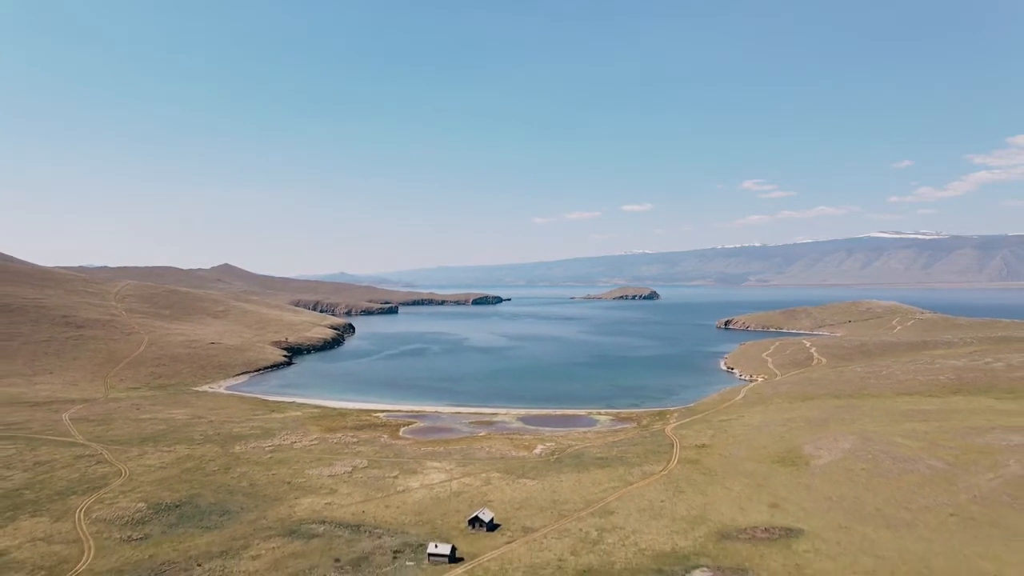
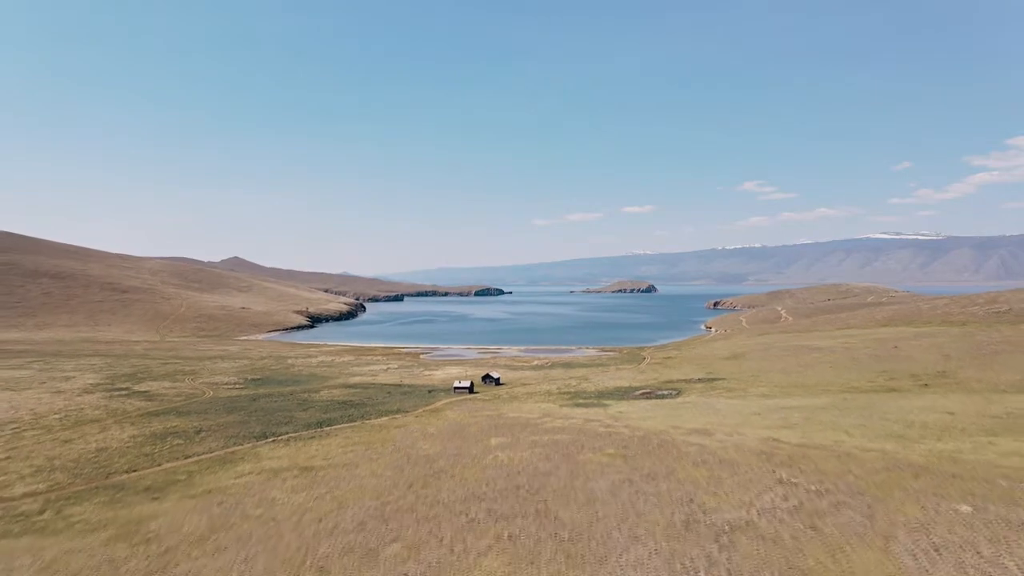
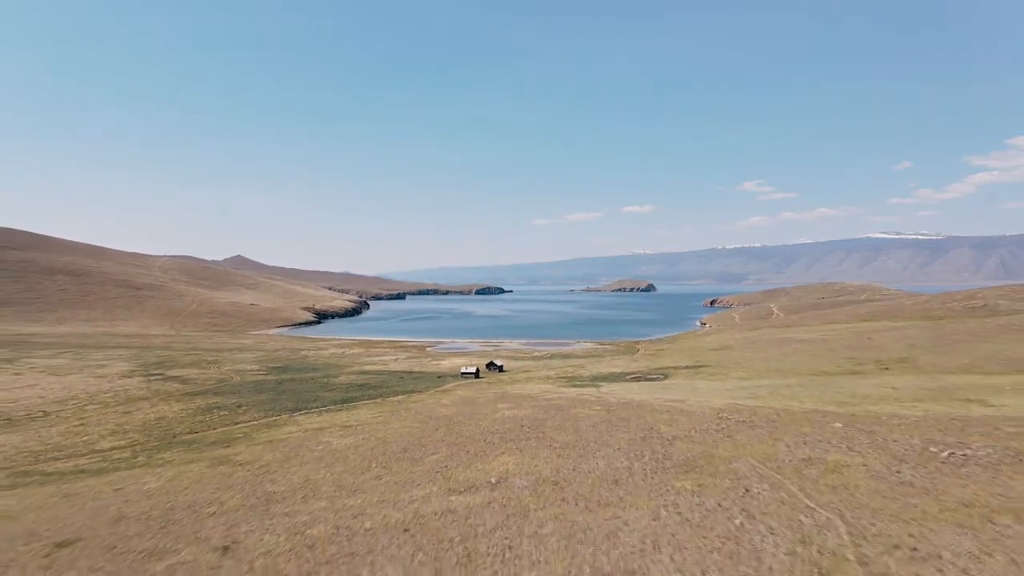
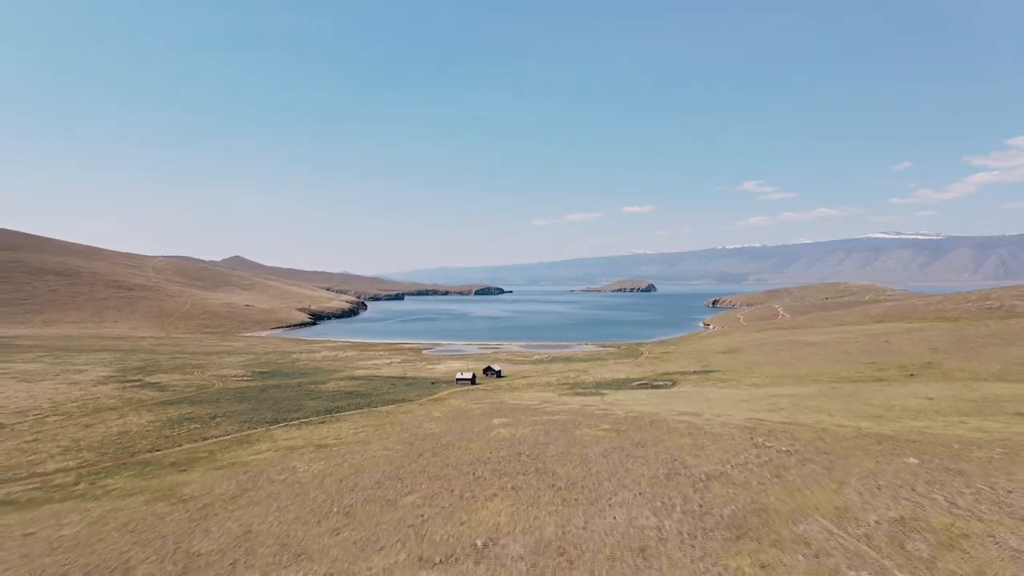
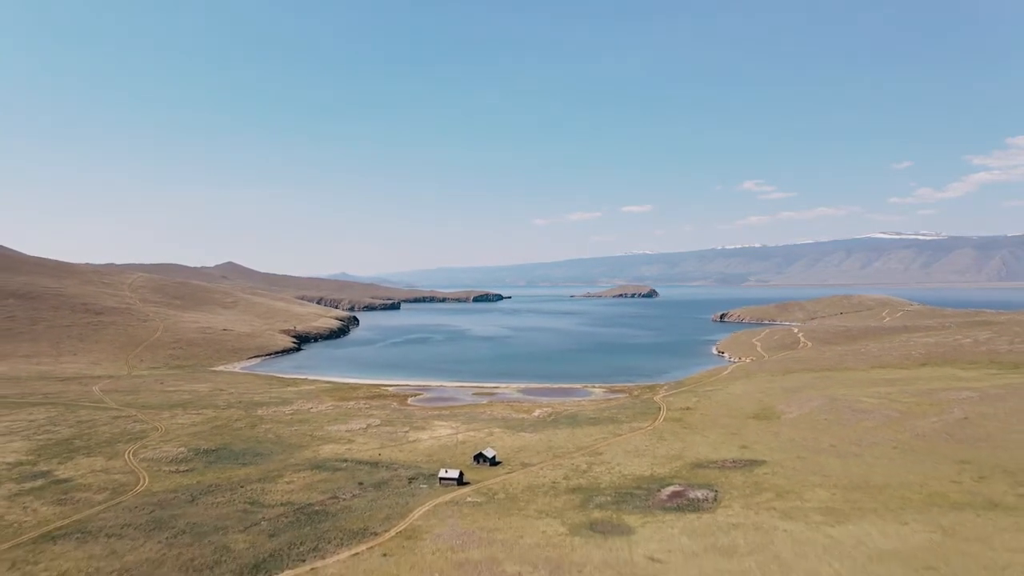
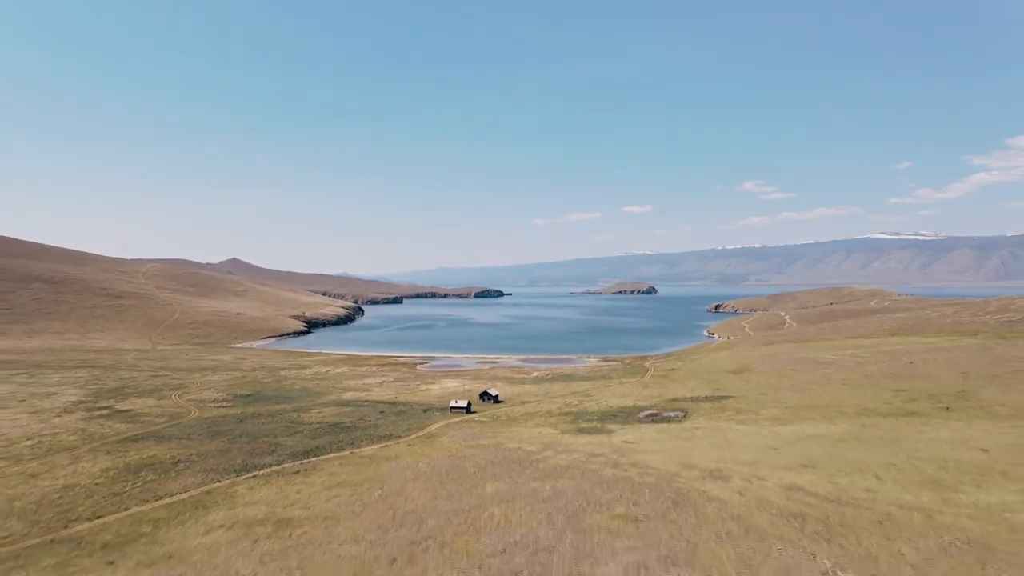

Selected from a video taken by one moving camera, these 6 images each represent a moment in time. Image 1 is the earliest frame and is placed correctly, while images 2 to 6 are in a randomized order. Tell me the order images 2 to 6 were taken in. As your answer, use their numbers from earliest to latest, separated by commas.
5, 6, 2, 4, 3
